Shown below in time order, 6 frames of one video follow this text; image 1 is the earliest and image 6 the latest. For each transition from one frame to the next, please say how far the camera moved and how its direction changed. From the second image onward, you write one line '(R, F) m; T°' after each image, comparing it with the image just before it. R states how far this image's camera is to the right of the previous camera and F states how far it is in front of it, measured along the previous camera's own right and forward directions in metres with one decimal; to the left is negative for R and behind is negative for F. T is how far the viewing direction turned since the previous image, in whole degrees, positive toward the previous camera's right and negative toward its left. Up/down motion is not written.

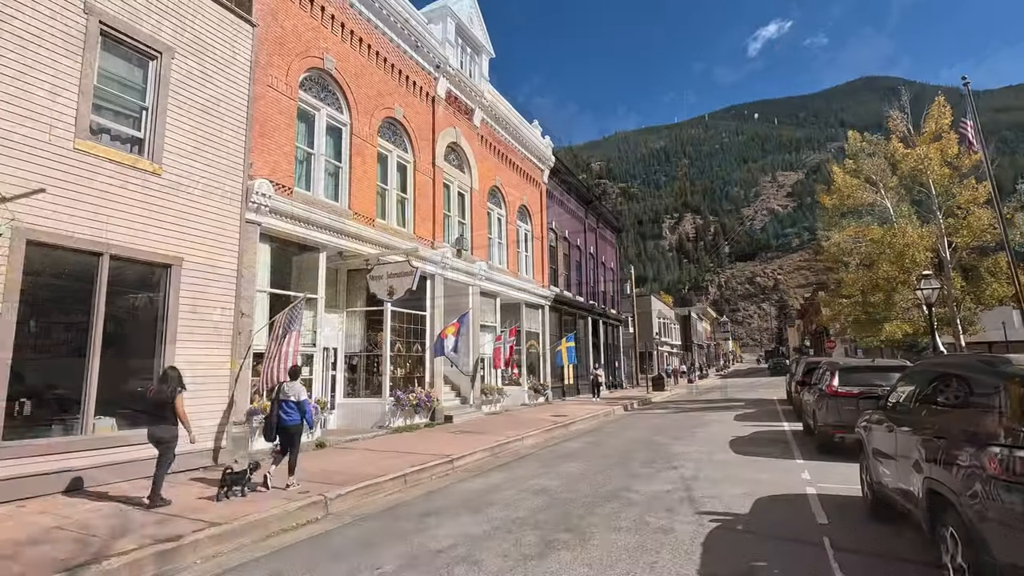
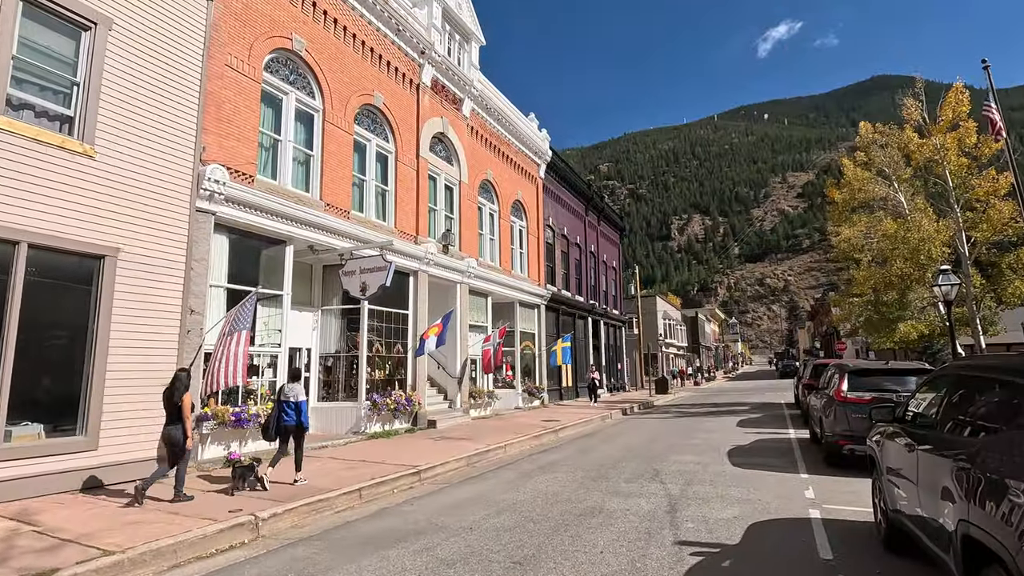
(+0.6, +0.9) m; -1°
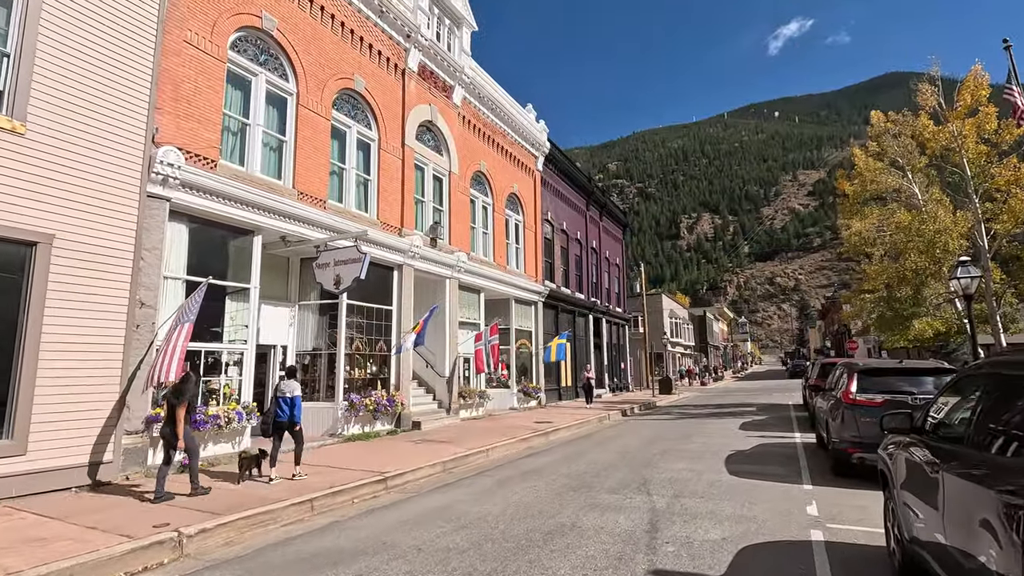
(+0.5, +0.8) m; -1°
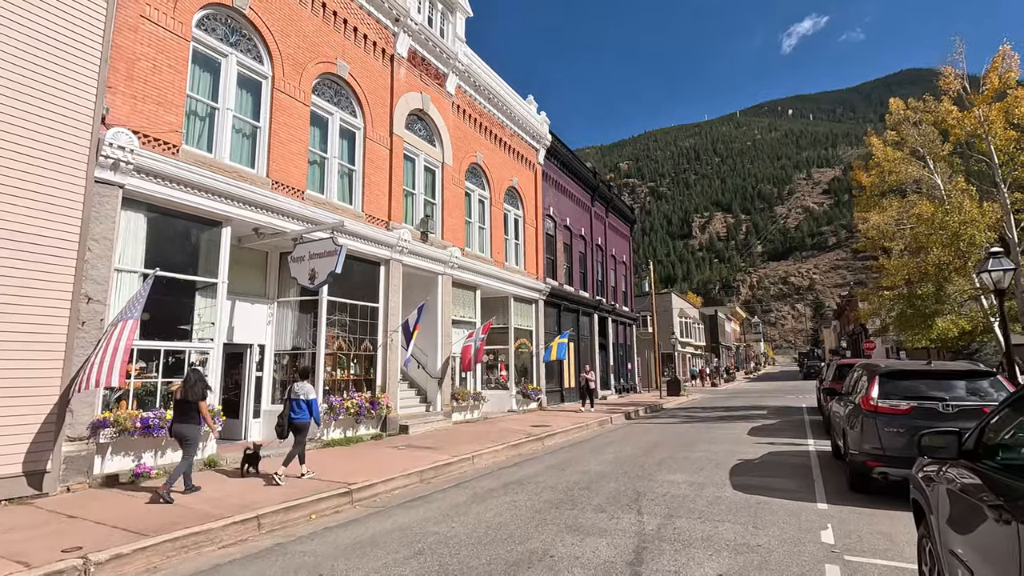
(+0.5, +0.8) m; -1°
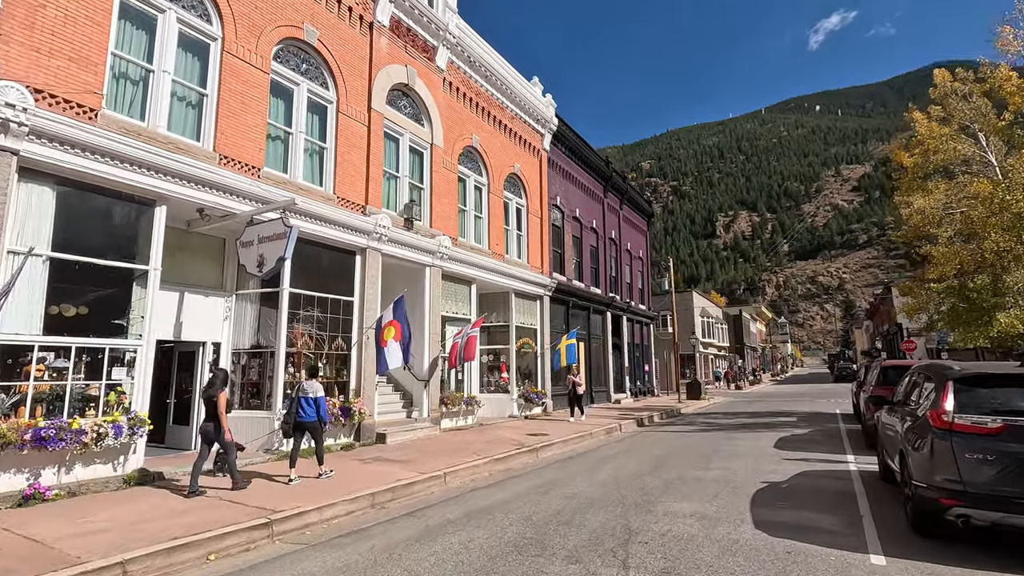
(+0.7, +1.6) m; -2°
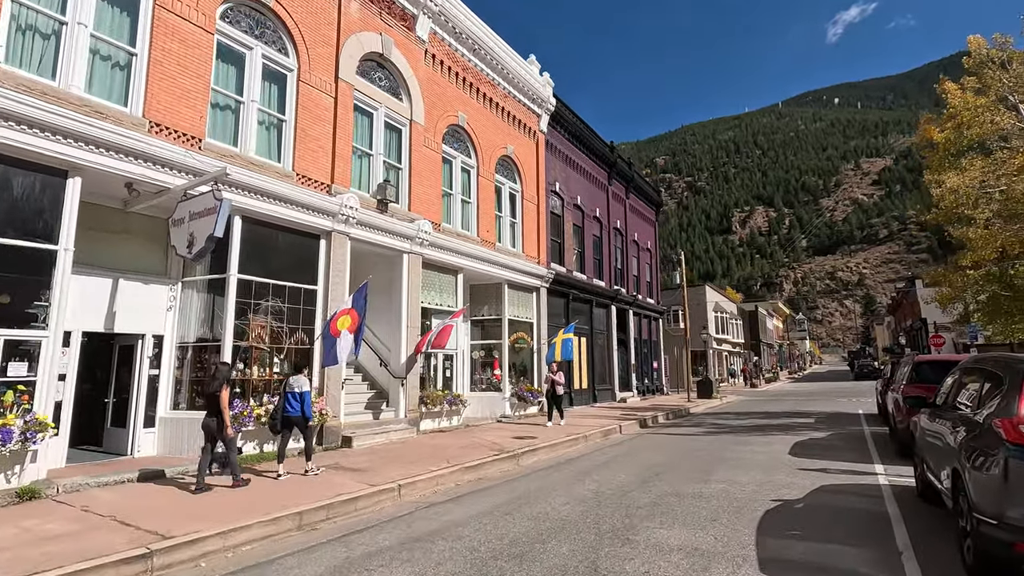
(+0.7, +1.3) m; -2°
